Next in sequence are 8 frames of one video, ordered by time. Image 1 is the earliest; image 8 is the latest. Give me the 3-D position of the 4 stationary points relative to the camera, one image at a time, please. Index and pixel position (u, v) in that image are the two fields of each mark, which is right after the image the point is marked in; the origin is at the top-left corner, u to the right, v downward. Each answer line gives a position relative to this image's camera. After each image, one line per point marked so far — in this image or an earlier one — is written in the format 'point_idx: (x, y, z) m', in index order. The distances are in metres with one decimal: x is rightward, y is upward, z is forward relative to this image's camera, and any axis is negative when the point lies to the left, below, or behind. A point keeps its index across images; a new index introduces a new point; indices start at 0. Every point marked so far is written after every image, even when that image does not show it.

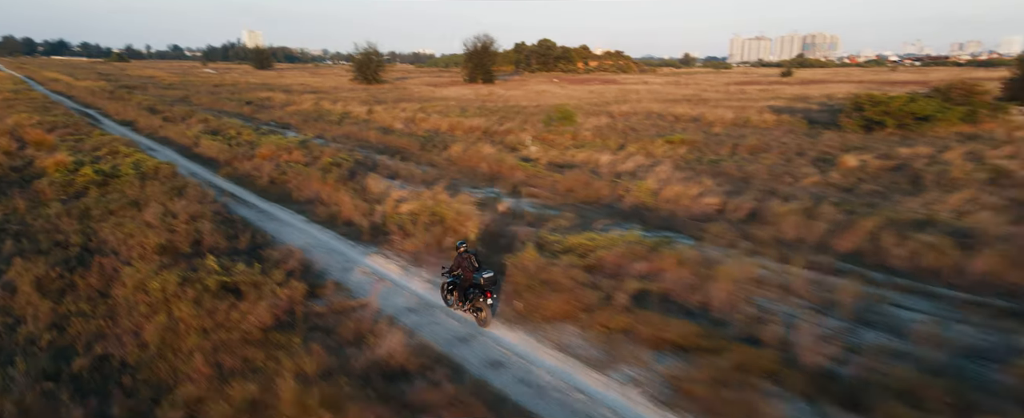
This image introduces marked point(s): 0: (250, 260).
0: (-4.6, -0.9, +8.3) m
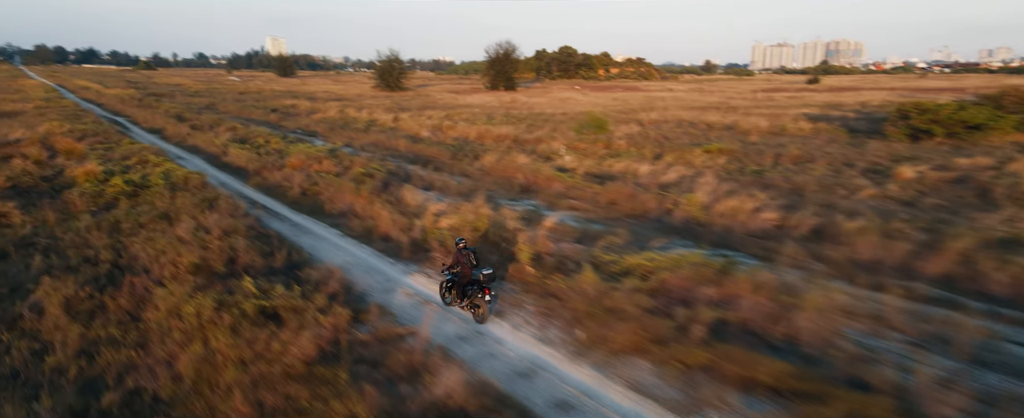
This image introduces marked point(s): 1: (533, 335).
0: (-3.6, -1.2, +7.7) m
1: (+0.3, -1.9, +7.1) m
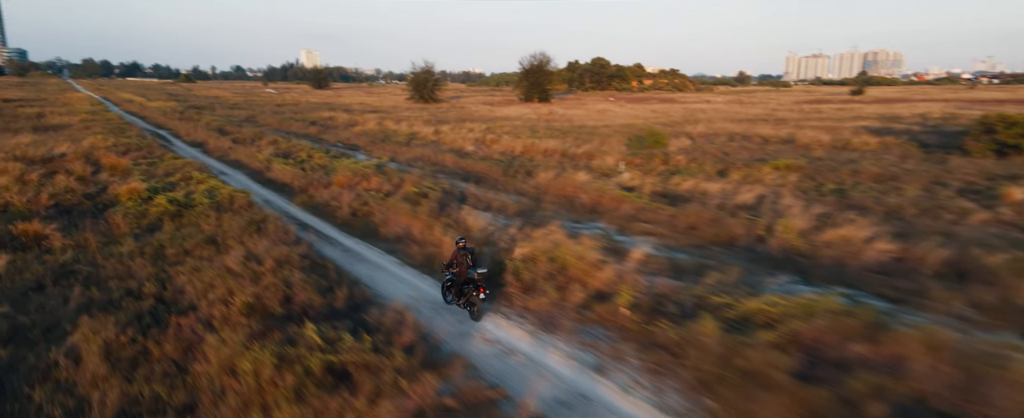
0: (-2.2, -1.6, +6.6) m
1: (+1.7, -2.4, +5.8) m
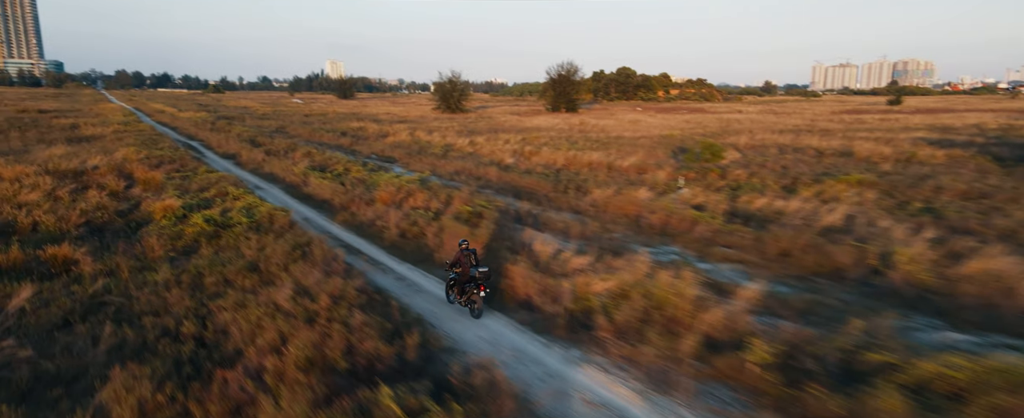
0: (-0.8, -2.0, +5.3) m
1: (+3.0, -2.8, +4.4) m
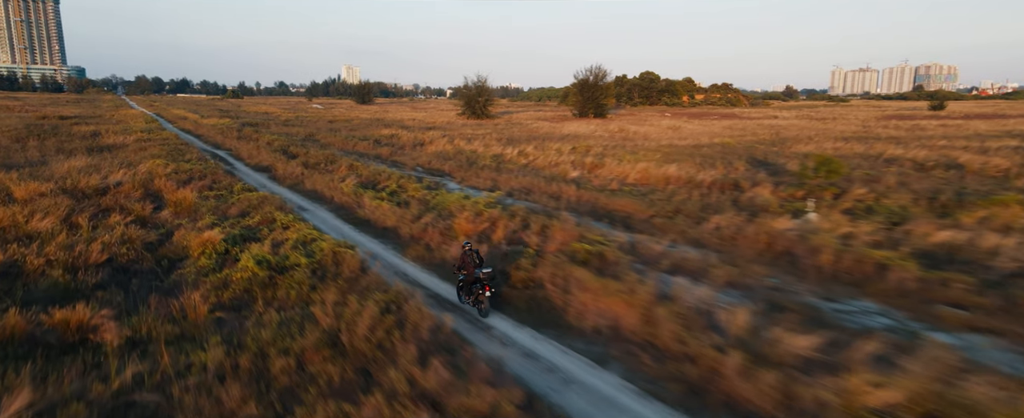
0: (+1.6, -2.8, +2.7) m
1: (+5.4, -3.5, +1.7) m
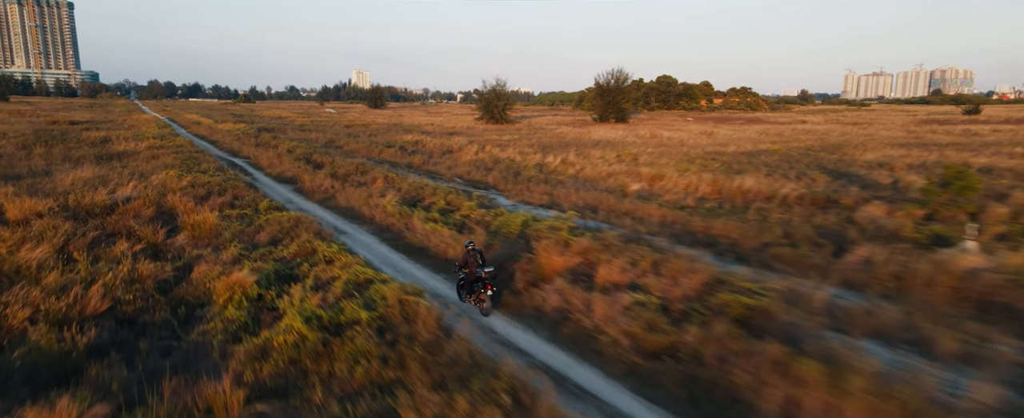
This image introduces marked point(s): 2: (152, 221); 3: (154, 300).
0: (+3.5, -3.3, +0.2) m
1: (+7.2, -4.0, -0.9) m
2: (-10.2, -0.3, +13.4) m
3: (-6.3, -1.5, +8.3) m
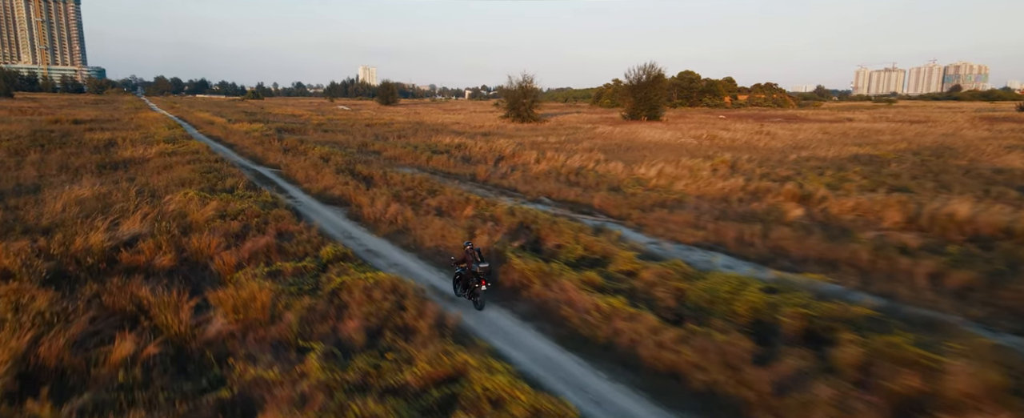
0: (+7.0, -4.5, -4.3) m
1: (+10.8, -5.3, -5.4) m
2: (-6.5, -1.3, +9.0) m
3: (-2.6, -2.7, +3.8) m
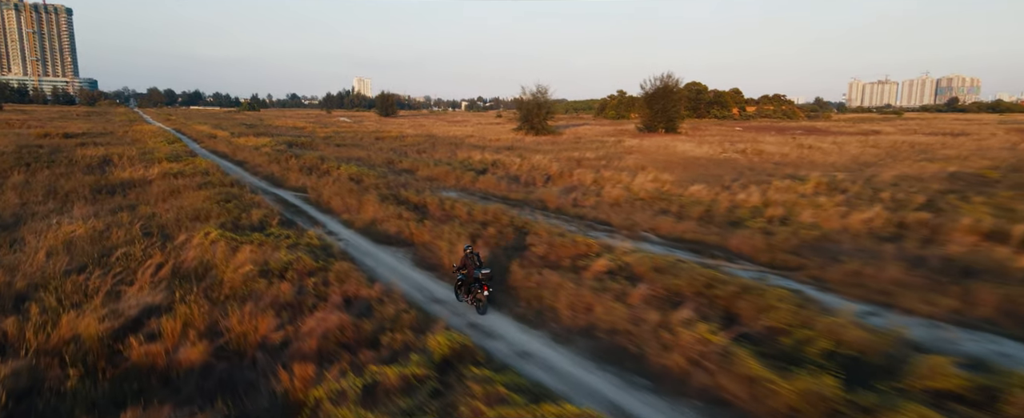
0: (+10.4, -5.2, -8.0) m
1: (+14.1, -5.9, -9.1) m
2: (-3.3, -2.4, +5.3) m
3: (+0.7, -3.6, +0.1) m
